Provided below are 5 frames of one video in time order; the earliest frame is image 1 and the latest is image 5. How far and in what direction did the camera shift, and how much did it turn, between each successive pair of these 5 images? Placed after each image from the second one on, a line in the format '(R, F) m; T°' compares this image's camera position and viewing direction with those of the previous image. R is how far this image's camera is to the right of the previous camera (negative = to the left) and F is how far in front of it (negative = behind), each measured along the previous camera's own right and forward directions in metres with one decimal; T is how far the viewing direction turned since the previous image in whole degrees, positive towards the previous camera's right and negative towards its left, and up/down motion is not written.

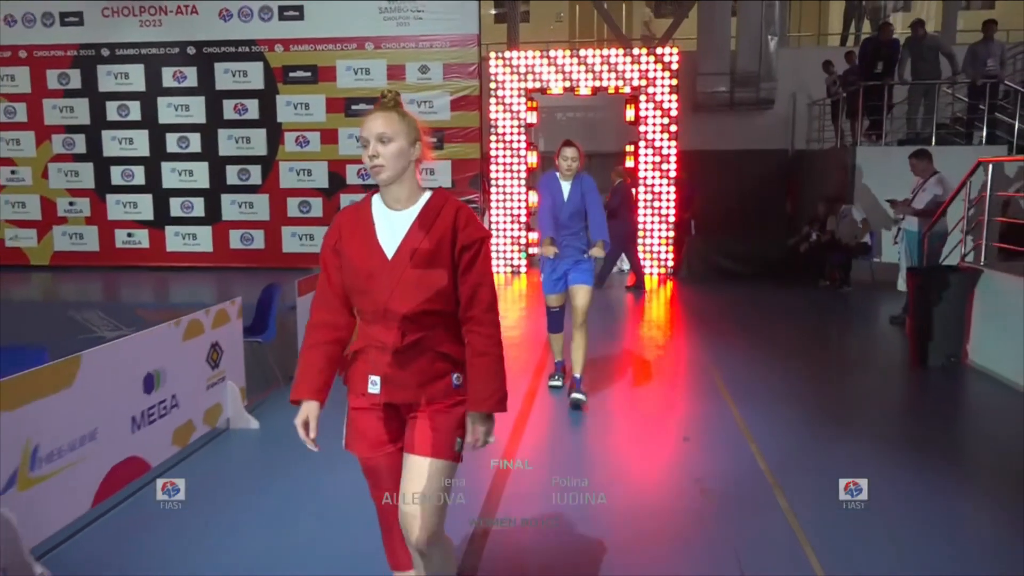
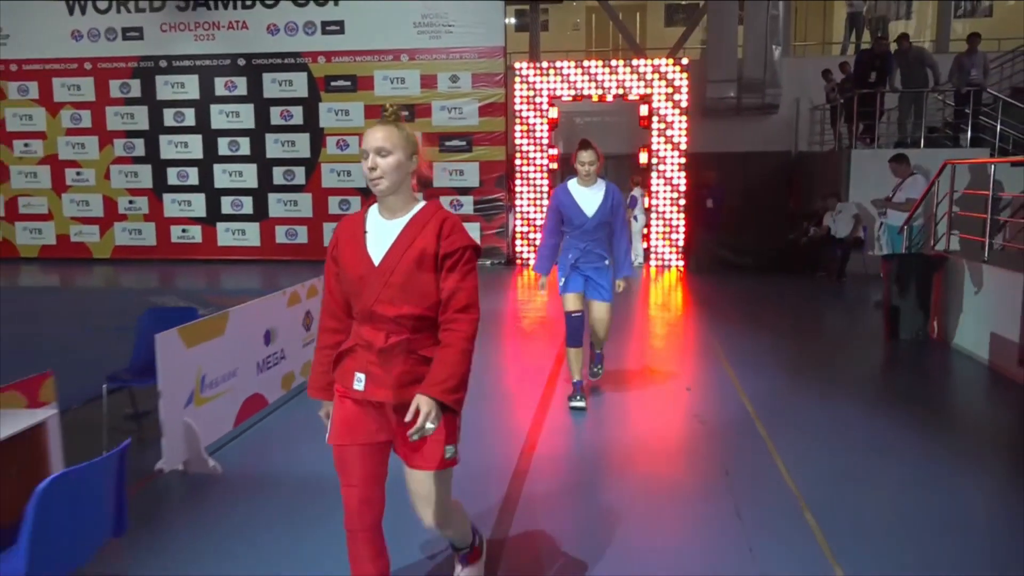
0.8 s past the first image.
(-0.1, -1.0) m; -1°
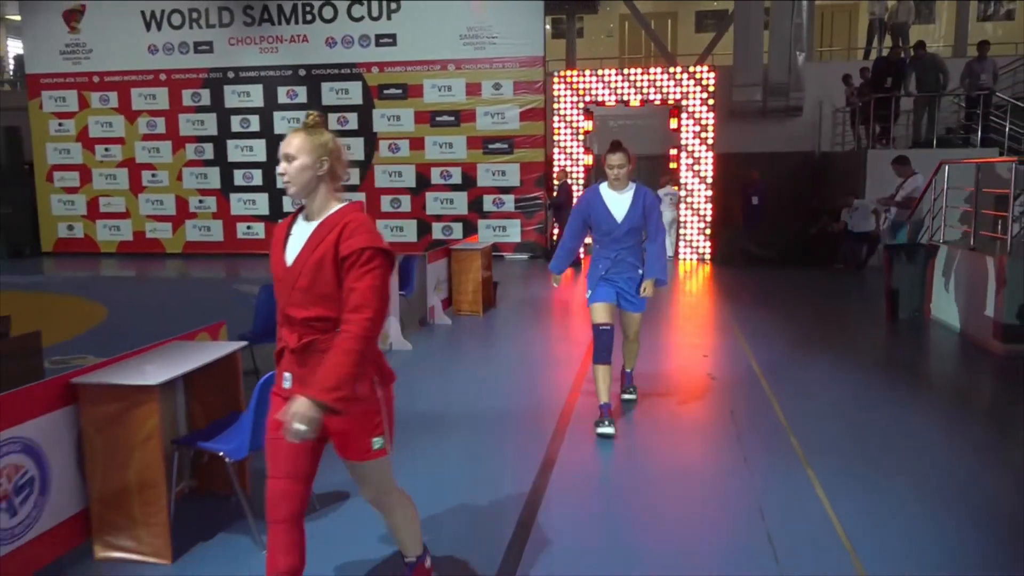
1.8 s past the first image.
(-0.1, -1.0) m; -2°
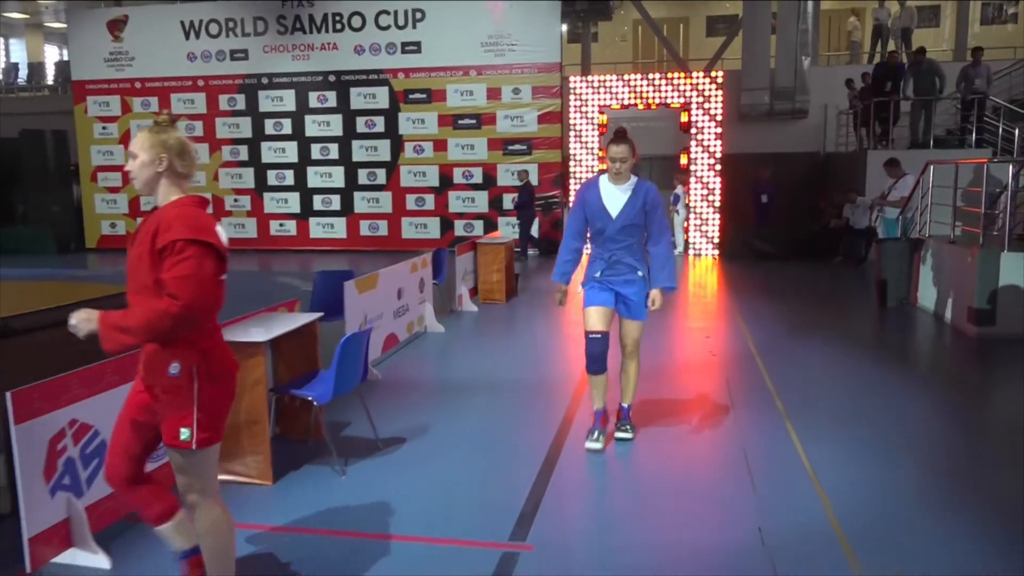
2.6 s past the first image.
(-0.1, -0.8) m; -1°
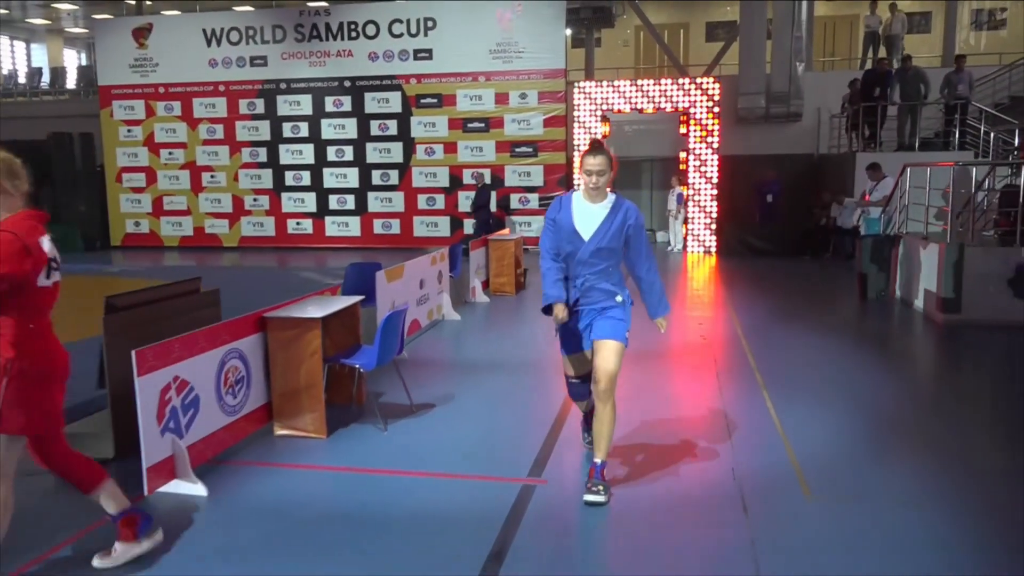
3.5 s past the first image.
(-0.1, -0.7) m; 0°
